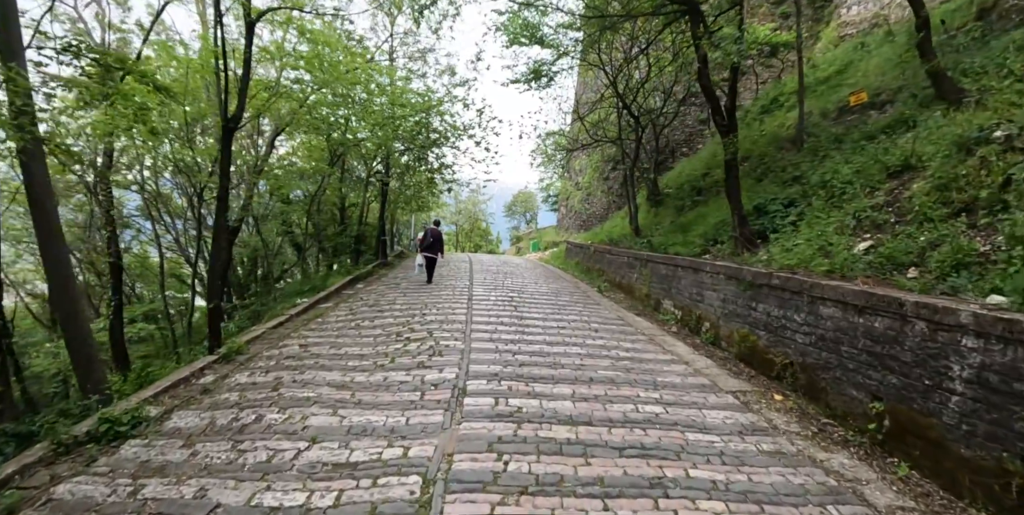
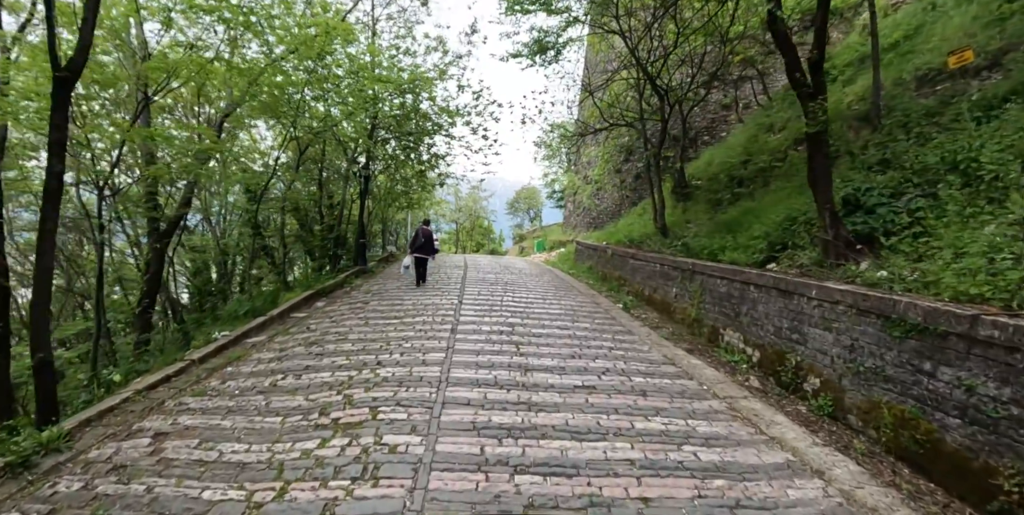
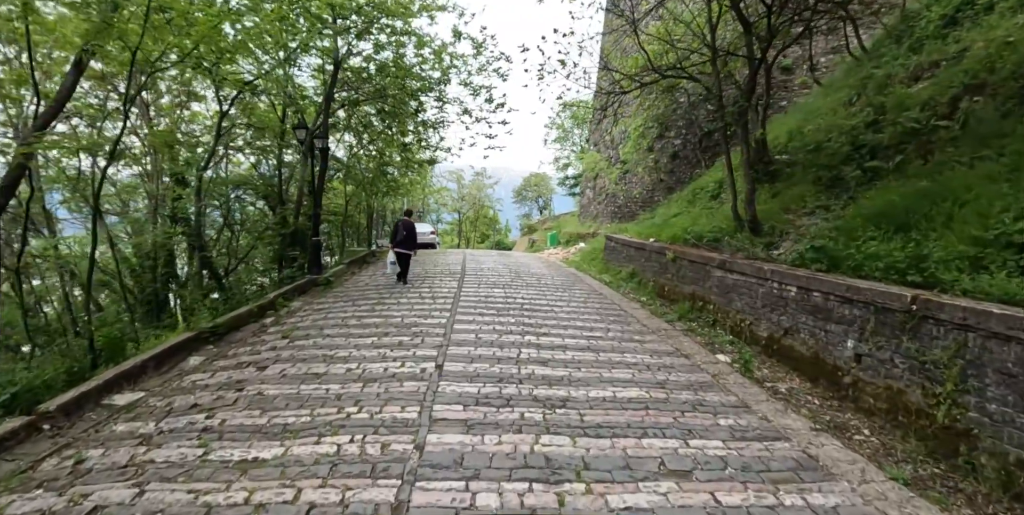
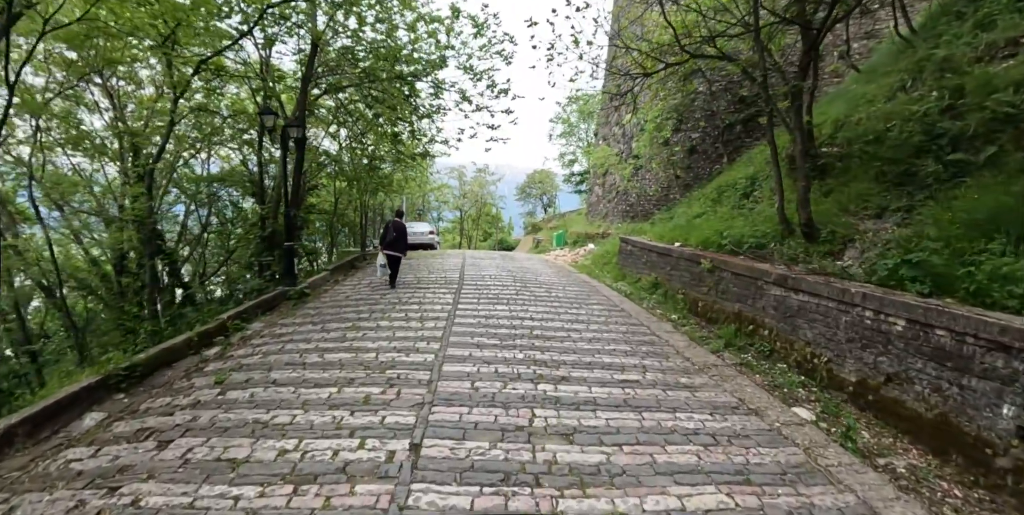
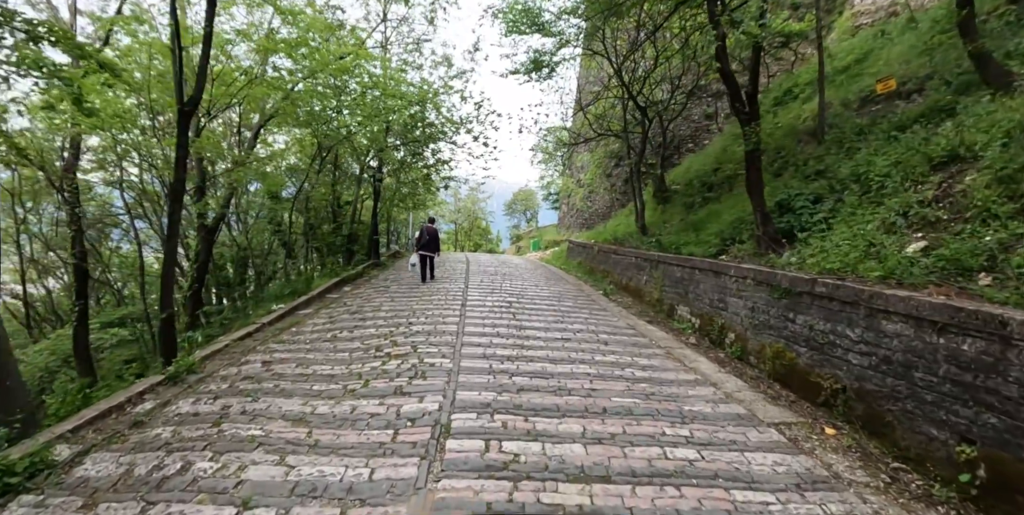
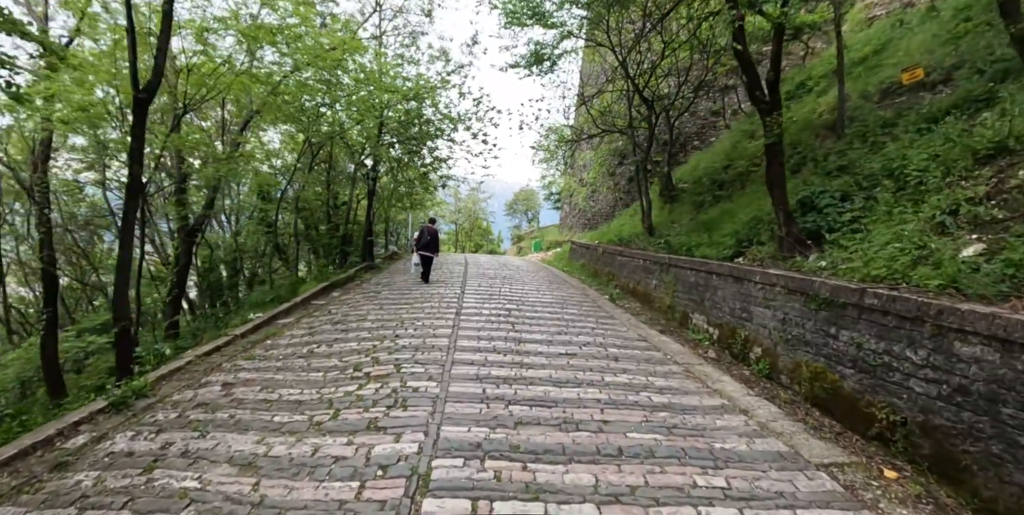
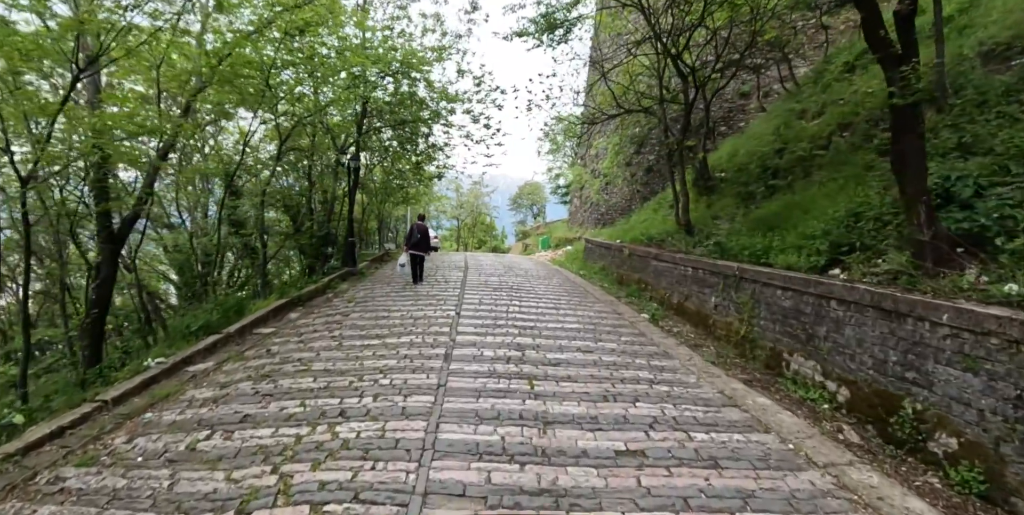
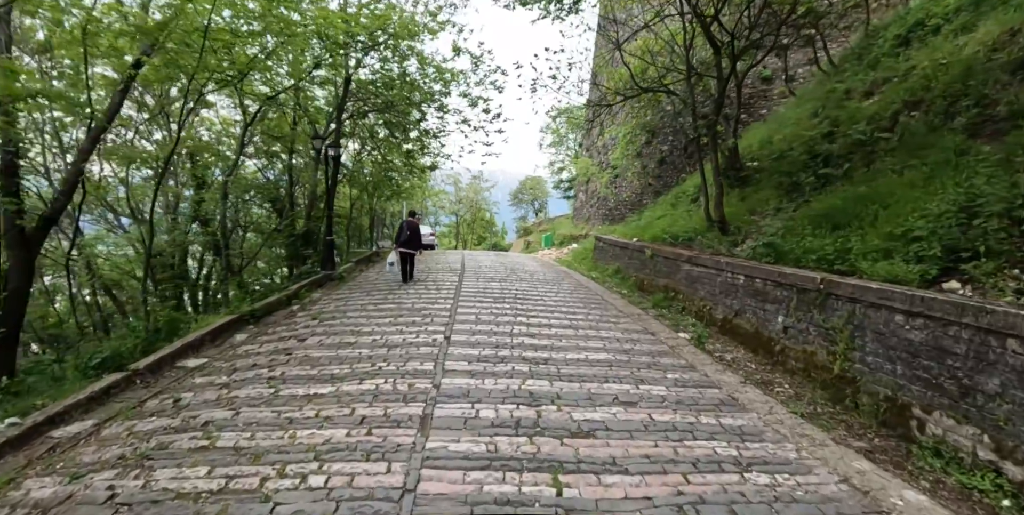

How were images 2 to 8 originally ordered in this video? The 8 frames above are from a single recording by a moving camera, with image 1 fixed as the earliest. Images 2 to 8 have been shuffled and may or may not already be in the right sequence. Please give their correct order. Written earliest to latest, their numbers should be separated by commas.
5, 6, 2, 7, 8, 3, 4
